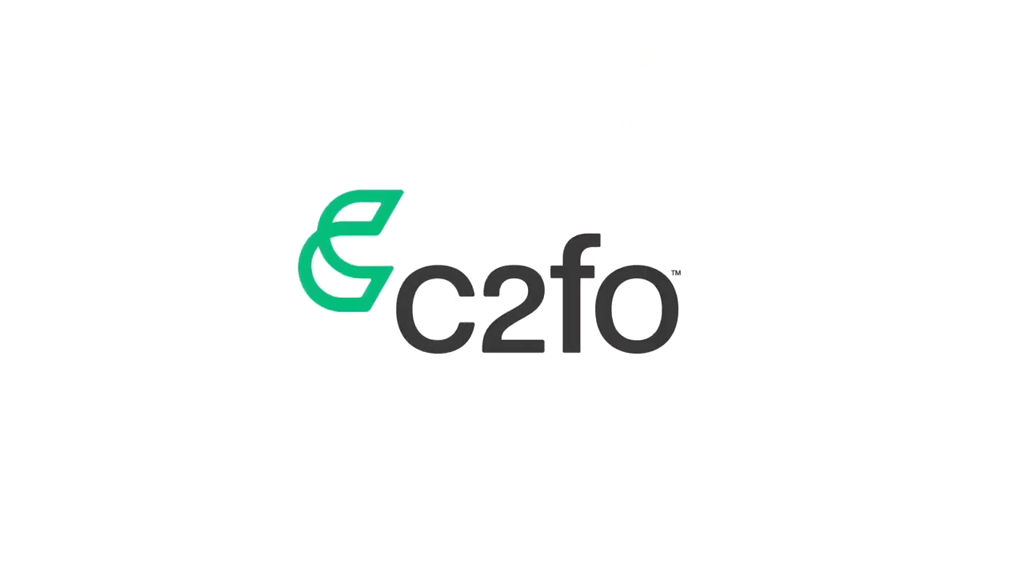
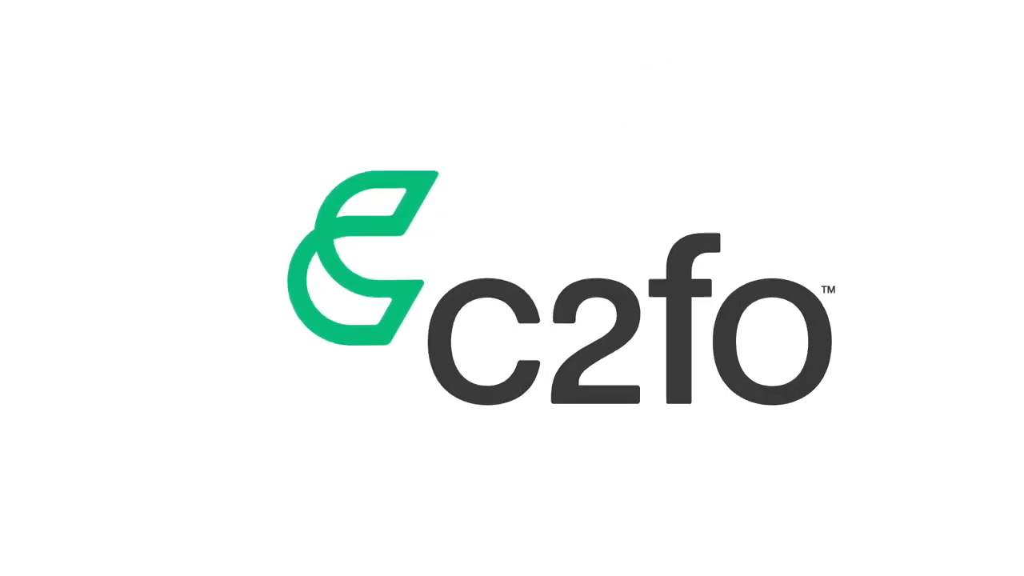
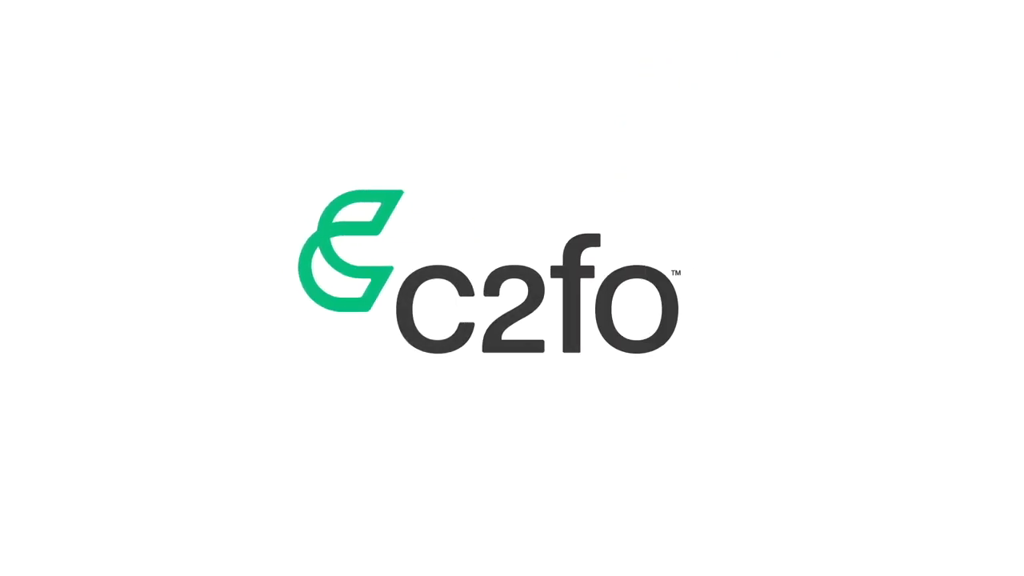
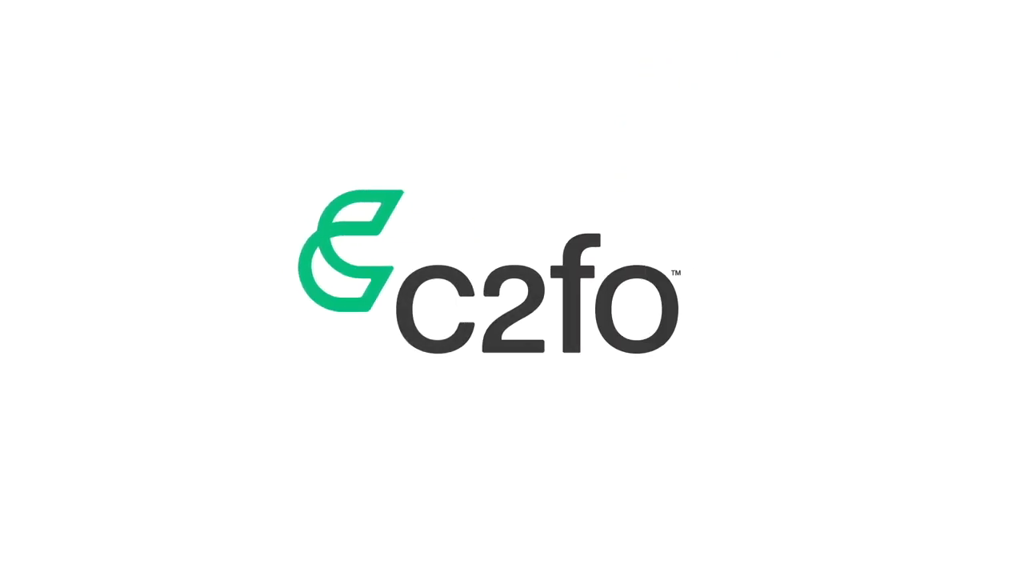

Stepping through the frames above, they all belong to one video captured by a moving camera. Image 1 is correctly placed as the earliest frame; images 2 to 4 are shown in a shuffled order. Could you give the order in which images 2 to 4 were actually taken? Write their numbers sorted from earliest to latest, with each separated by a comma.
4, 3, 2
